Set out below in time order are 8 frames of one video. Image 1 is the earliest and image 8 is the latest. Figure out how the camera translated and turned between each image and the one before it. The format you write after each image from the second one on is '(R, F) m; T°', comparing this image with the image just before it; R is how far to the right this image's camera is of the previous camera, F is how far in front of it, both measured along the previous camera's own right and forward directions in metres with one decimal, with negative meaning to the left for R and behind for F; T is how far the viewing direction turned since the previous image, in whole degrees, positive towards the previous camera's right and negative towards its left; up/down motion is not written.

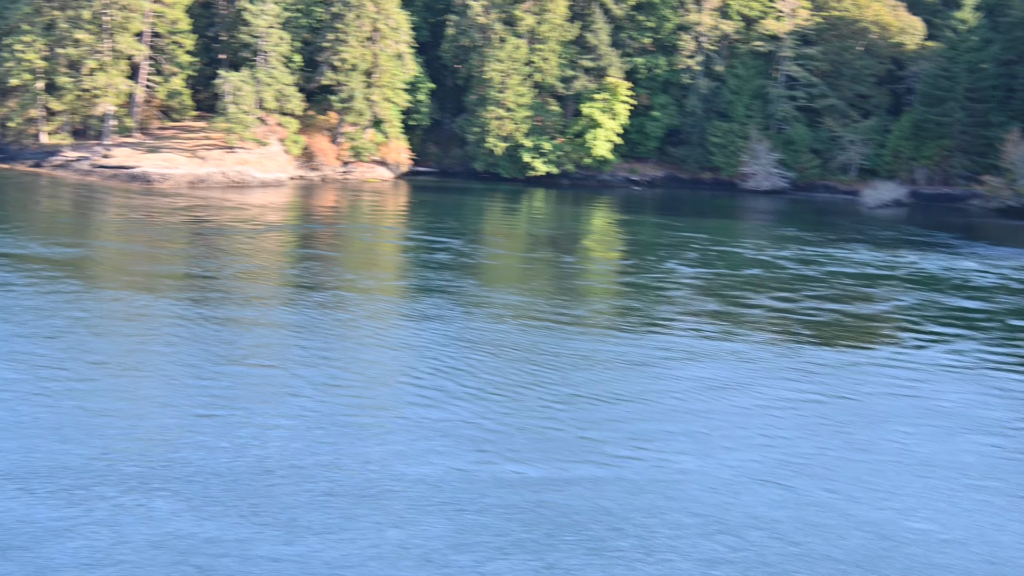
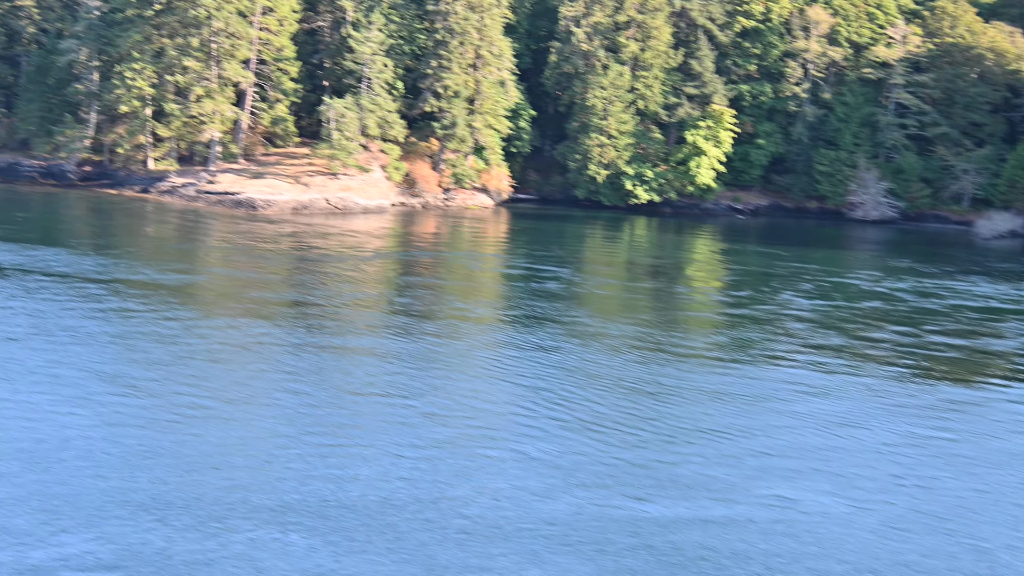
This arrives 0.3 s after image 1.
(-0.6, +0.3) m; -4°
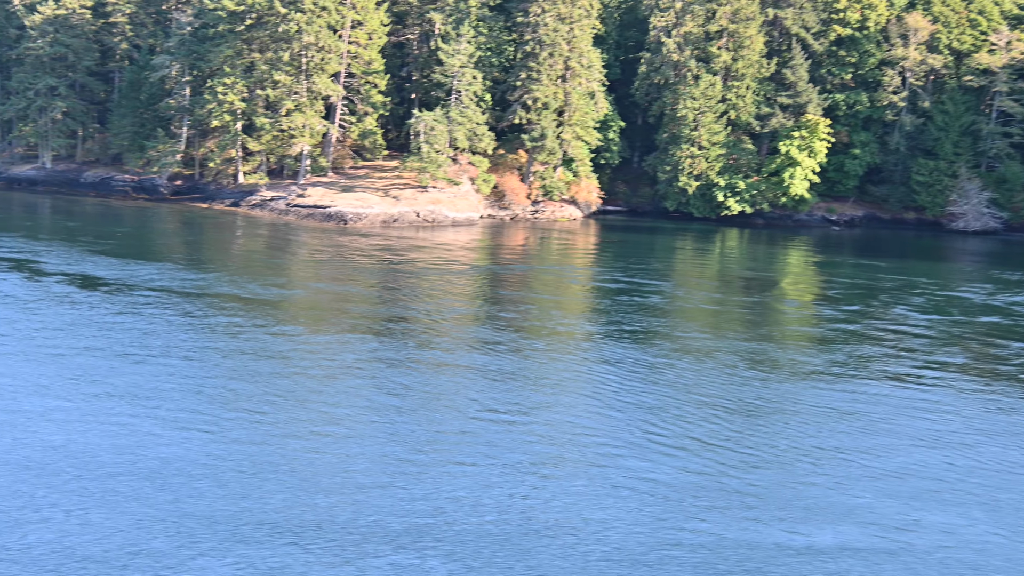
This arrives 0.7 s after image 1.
(-0.7, +0.4) m; -3°
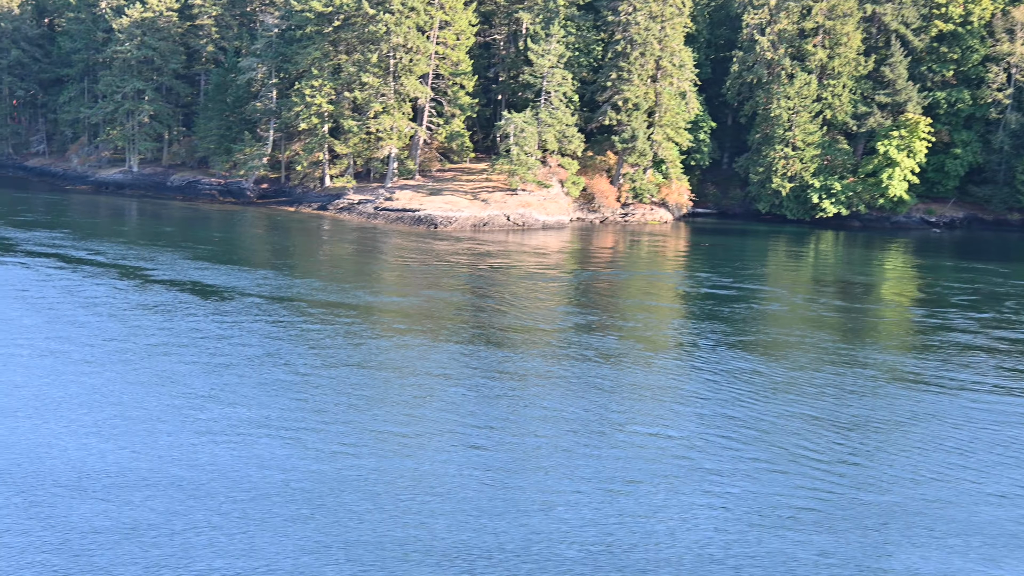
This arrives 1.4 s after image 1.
(-1.2, +0.7) m; -2°
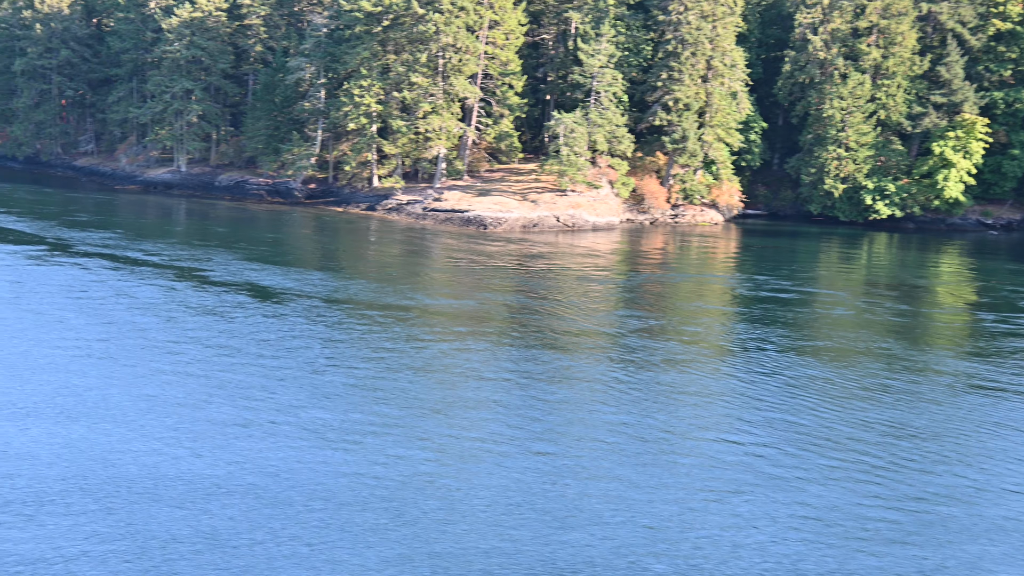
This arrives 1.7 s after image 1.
(-0.5, +0.3) m; -1°
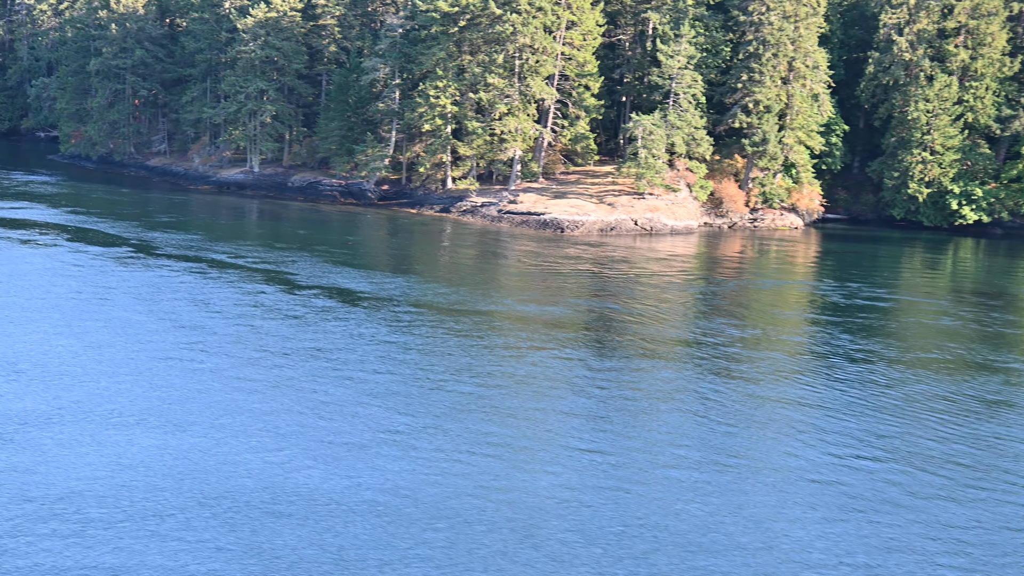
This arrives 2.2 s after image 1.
(-0.8, +0.6) m; -2°
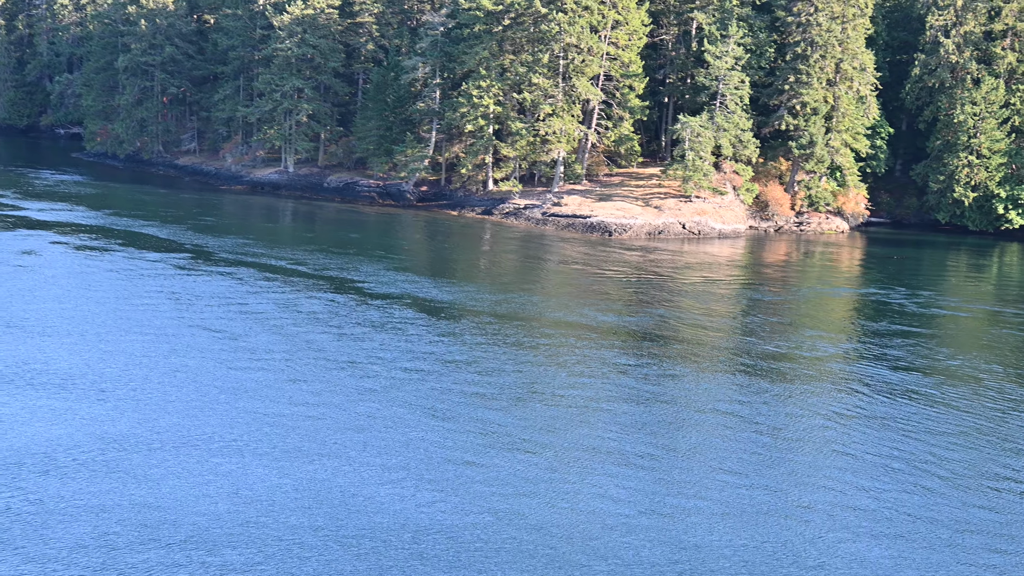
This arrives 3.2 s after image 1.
(-1.4, +0.8) m; 0°
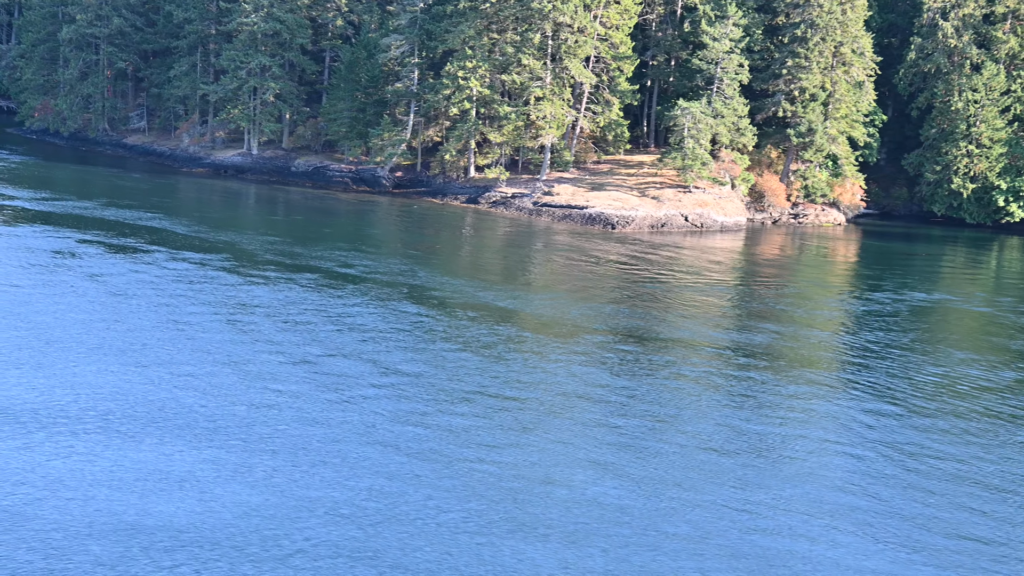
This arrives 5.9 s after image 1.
(-3.8, +2.2) m; +5°
